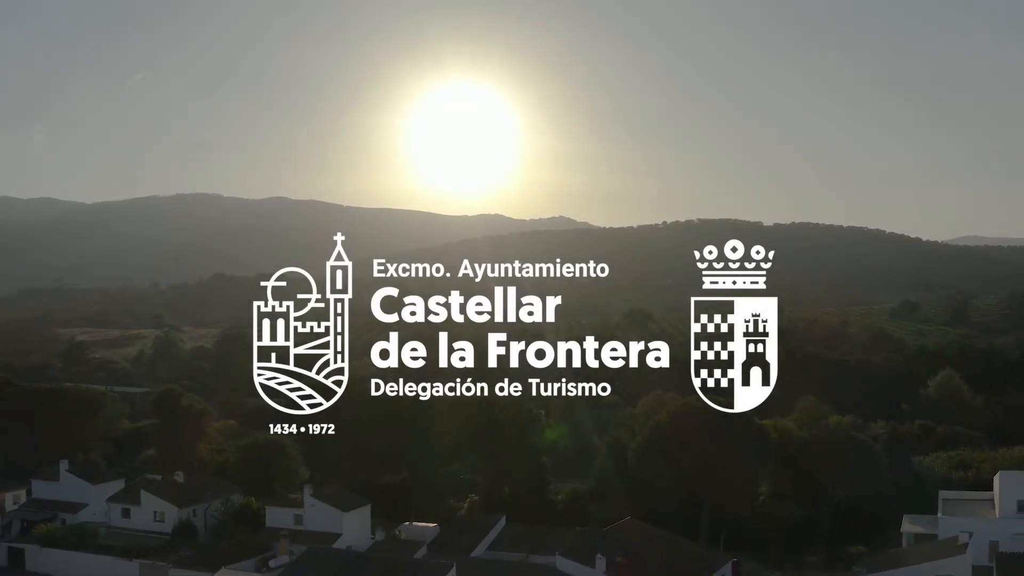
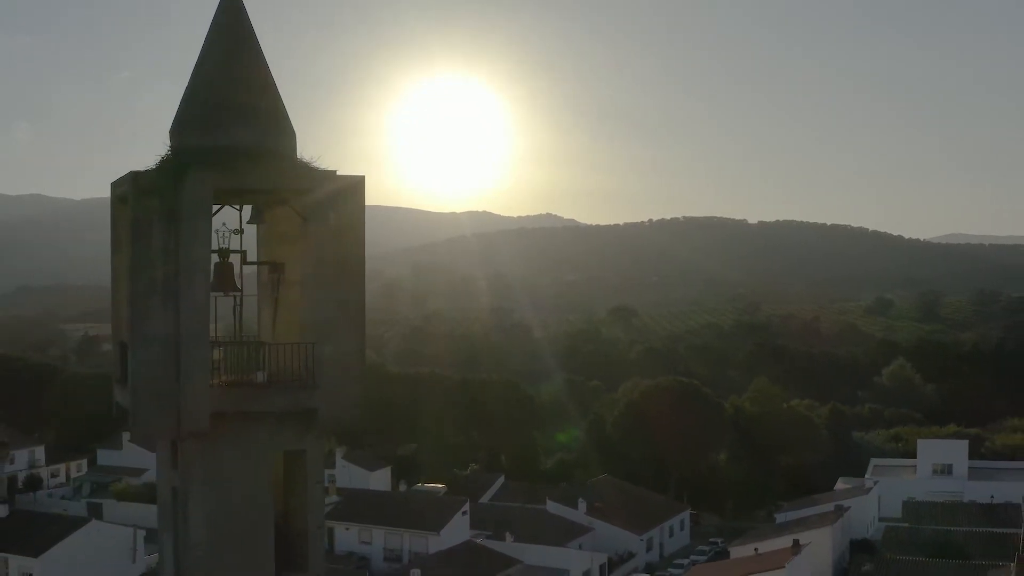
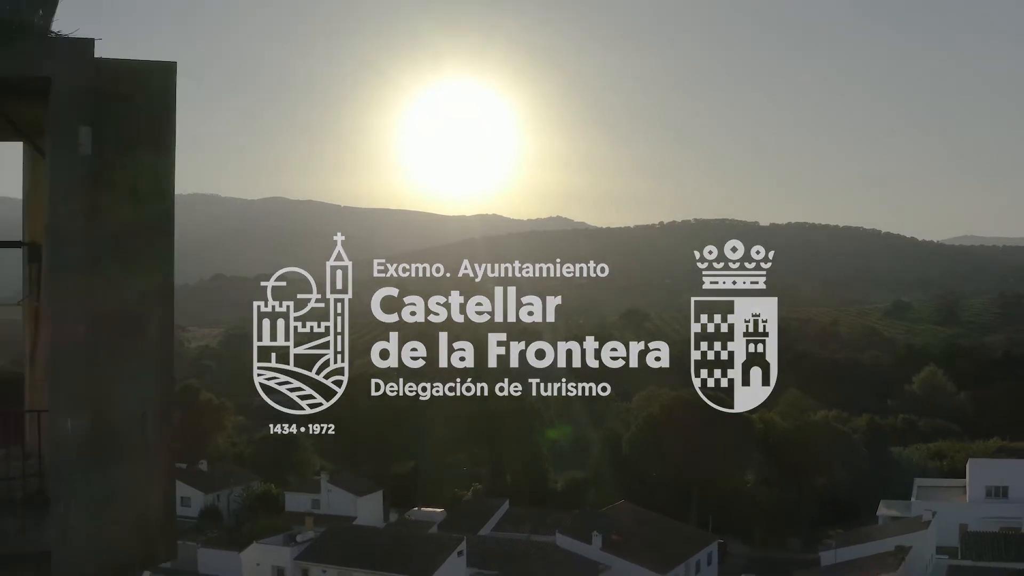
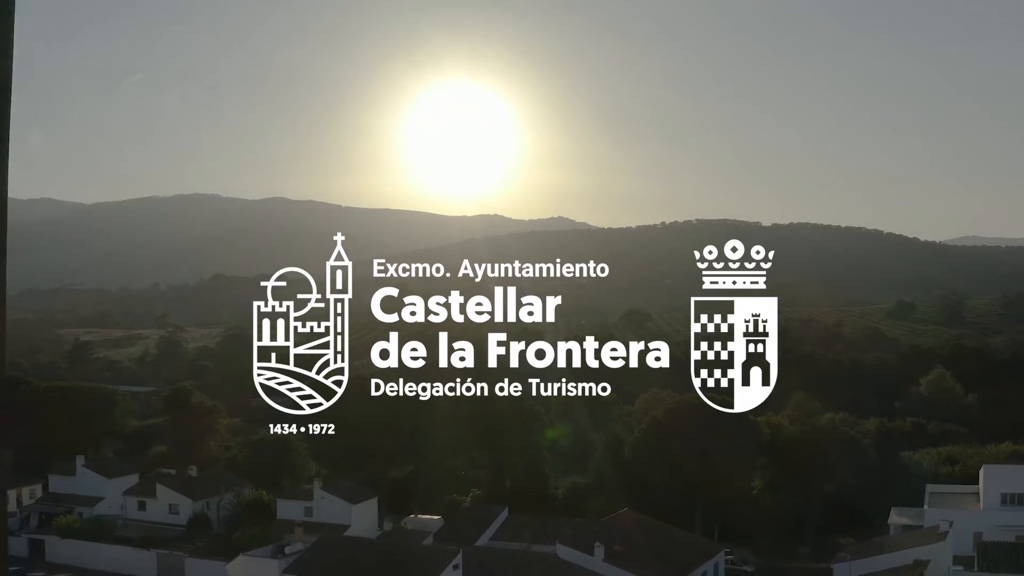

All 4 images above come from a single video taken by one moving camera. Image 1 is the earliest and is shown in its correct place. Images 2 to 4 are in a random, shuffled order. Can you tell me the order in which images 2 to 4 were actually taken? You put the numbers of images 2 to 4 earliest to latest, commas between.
4, 3, 2
